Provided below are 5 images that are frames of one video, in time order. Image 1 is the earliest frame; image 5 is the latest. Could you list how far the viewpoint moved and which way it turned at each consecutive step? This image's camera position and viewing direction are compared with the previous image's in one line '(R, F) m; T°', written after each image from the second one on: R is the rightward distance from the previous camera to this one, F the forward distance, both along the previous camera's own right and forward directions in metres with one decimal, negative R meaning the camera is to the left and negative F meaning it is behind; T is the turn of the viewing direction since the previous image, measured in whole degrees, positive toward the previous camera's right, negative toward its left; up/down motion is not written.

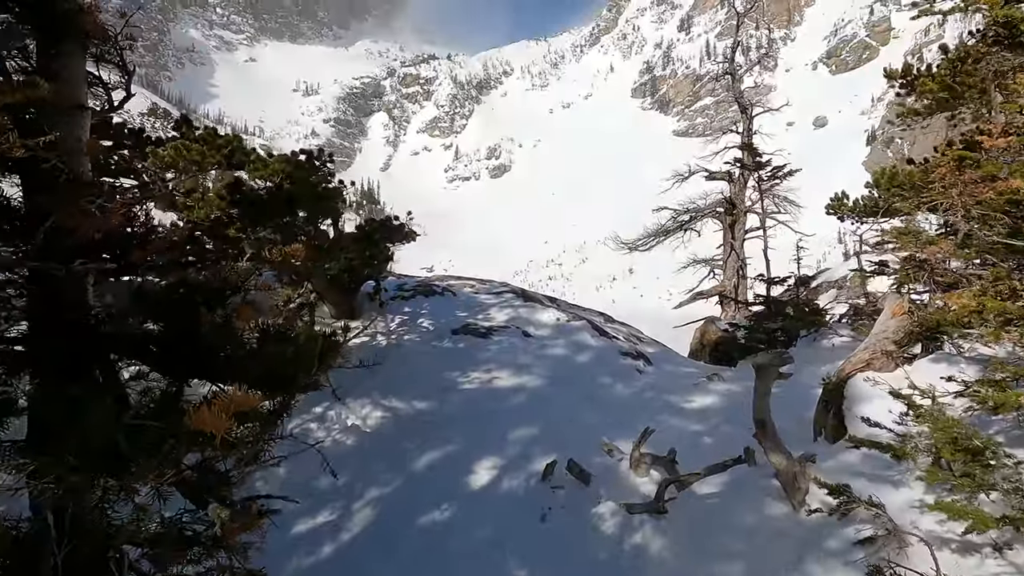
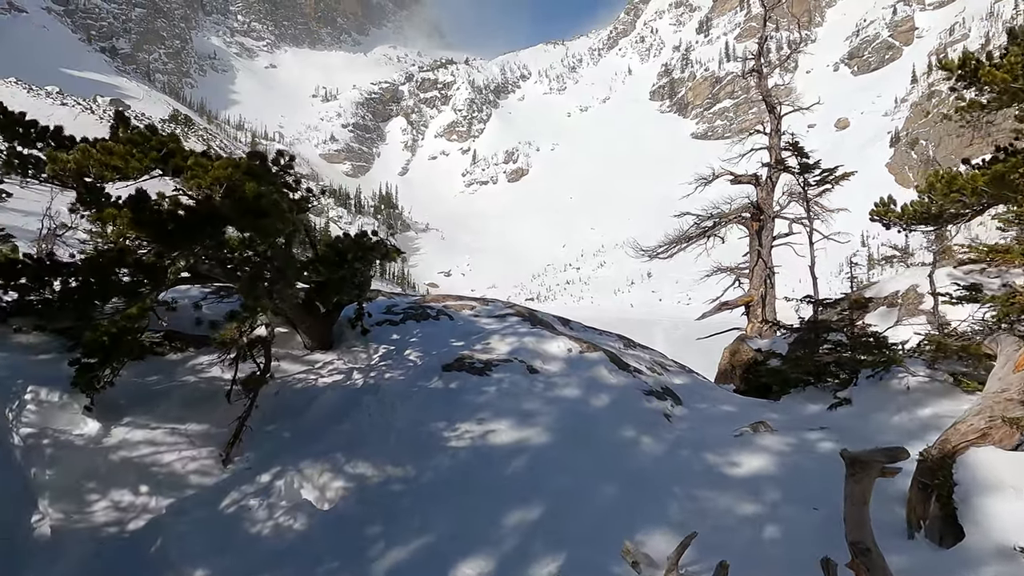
(+0.1, +1.0) m; -2°
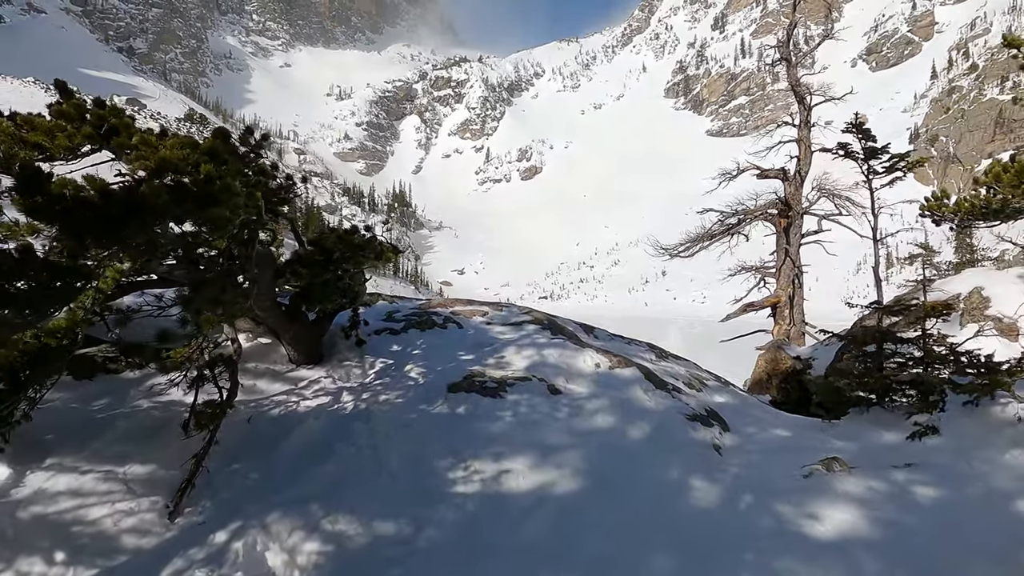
(0.0, +0.8) m; -1°
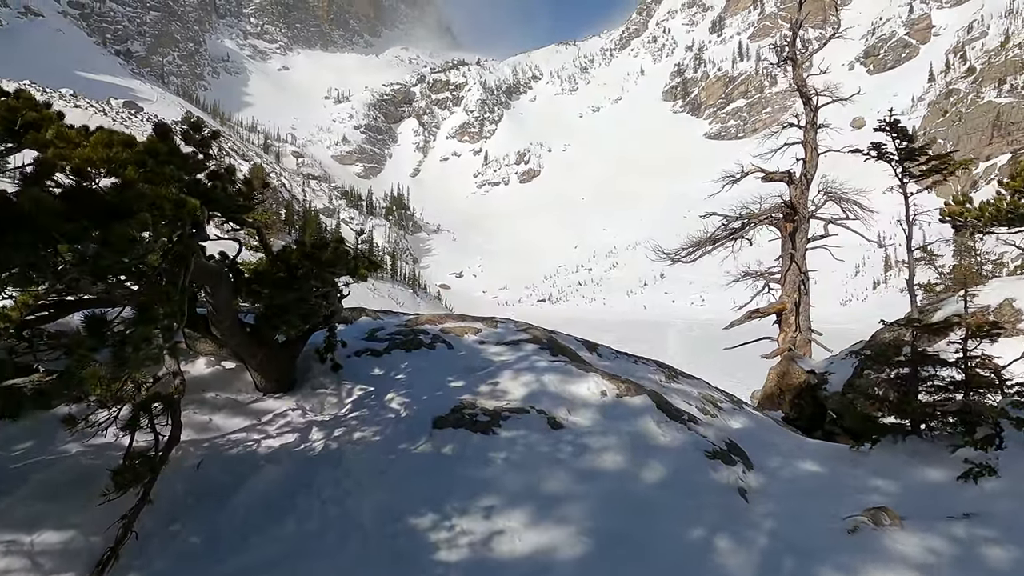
(0.0, +0.6) m; 0°
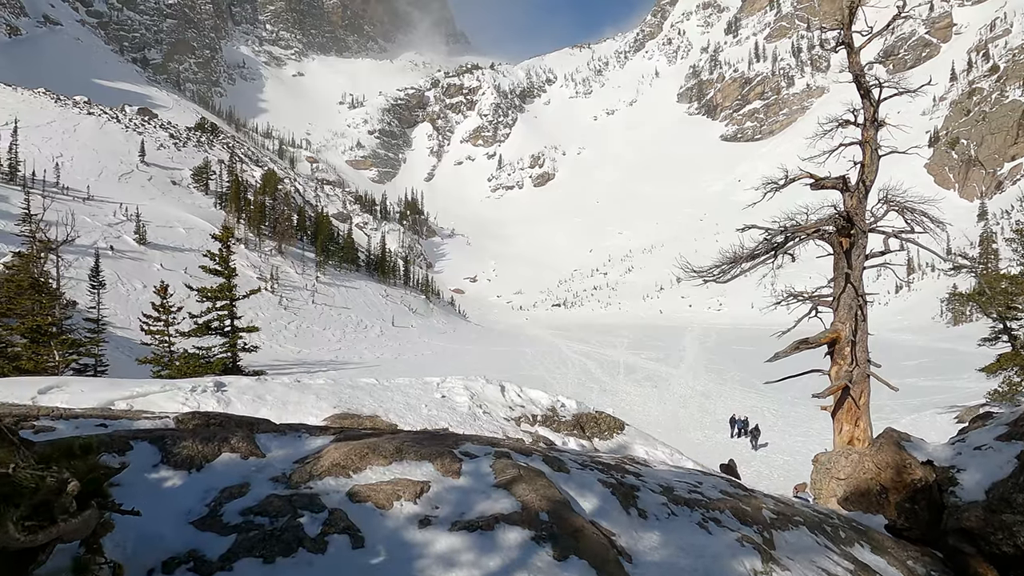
(+0.2, +2.6) m; -1°
